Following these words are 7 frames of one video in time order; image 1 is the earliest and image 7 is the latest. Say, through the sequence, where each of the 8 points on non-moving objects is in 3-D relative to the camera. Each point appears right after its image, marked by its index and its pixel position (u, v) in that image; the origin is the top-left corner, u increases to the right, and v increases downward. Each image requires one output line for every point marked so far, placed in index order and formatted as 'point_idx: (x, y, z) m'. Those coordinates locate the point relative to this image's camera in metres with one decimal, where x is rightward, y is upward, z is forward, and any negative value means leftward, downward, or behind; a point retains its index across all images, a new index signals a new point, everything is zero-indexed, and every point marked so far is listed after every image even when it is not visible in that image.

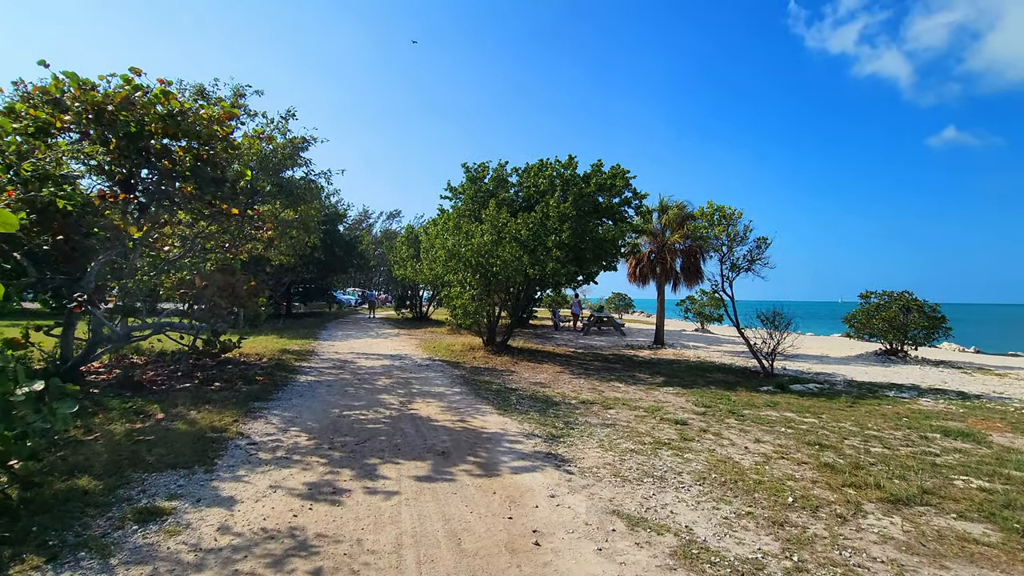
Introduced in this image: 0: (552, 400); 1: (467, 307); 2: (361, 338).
0: (+0.7, -1.8, +8.6) m
1: (-1.2, -0.5, +13.6) m
2: (-5.5, -1.8, +19.3) m
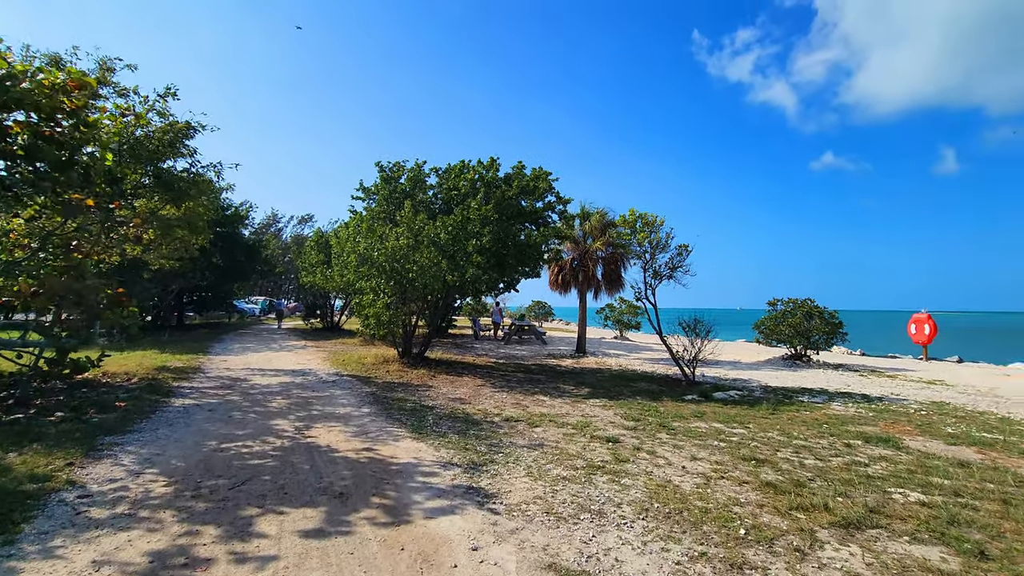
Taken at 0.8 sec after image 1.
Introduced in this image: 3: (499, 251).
0: (-0.6, -1.9, +7.8) m
1: (-3.1, -0.7, +12.5) m
2: (-8.3, -2.1, +17.4) m
3: (-0.3, +0.9, +12.8) m
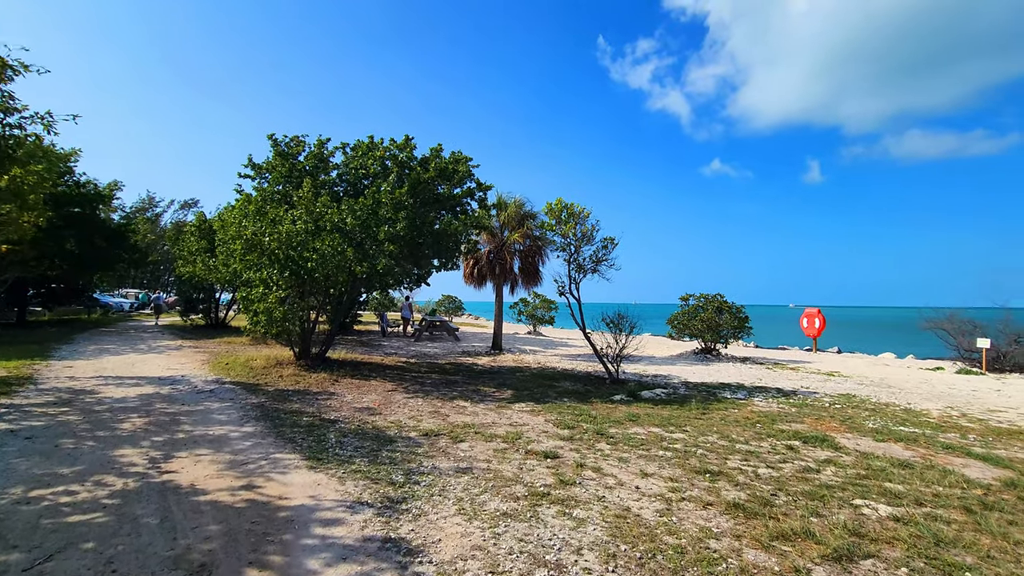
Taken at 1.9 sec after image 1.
0: (-1.6, -1.8, +6.6) m
1: (-4.9, -0.5, +10.8) m
2: (-10.9, -1.8, +14.7) m
3: (-2.1, +1.1, +11.5) m
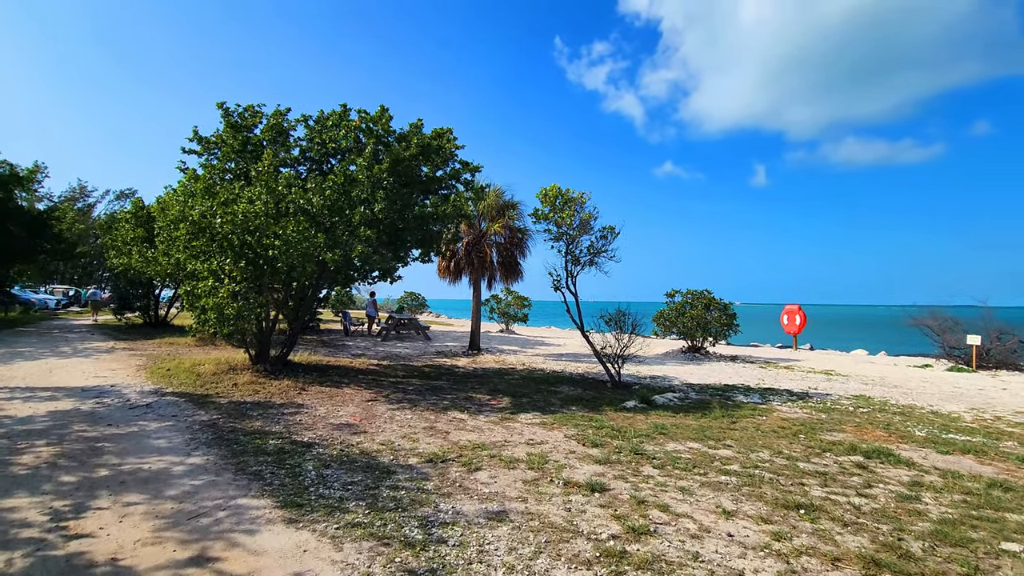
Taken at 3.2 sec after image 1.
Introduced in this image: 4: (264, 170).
0: (-1.3, -1.7, +5.2) m
1: (-5.0, -0.4, +9.1) m
2: (-11.3, -1.7, +12.5) m
3: (-2.2, +1.2, +10.0) m
4: (-4.5, +2.2, +9.6) m
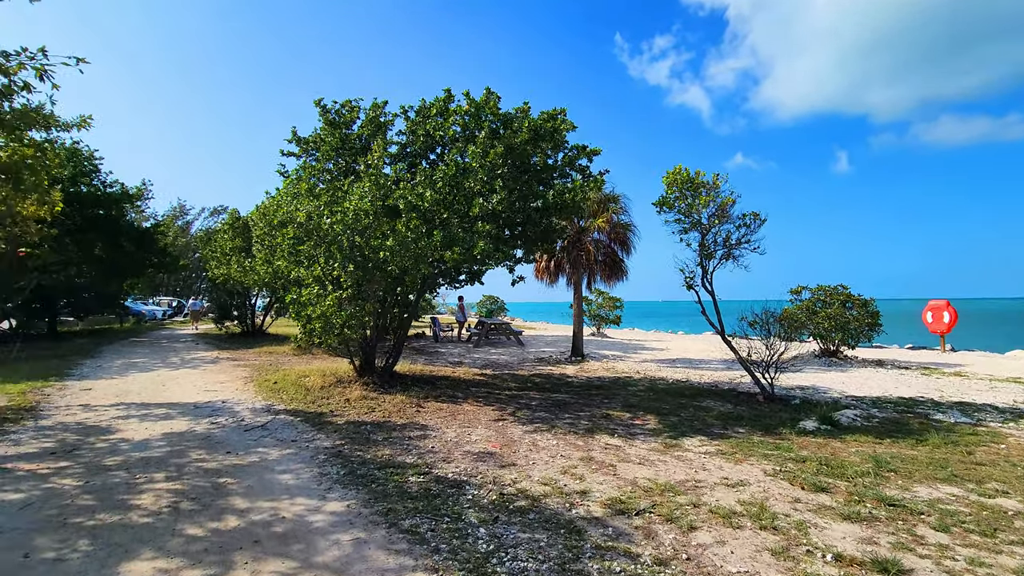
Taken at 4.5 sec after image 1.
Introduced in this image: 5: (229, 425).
0: (+0.3, -1.7, +4.0) m
1: (-2.8, -0.5, +8.4) m
2: (-8.6, -1.9, +12.6) m
3: (0.0, +1.1, +9.0) m
4: (-2.4, +2.1, +8.8) m
5: (-3.7, -1.8, +6.8) m
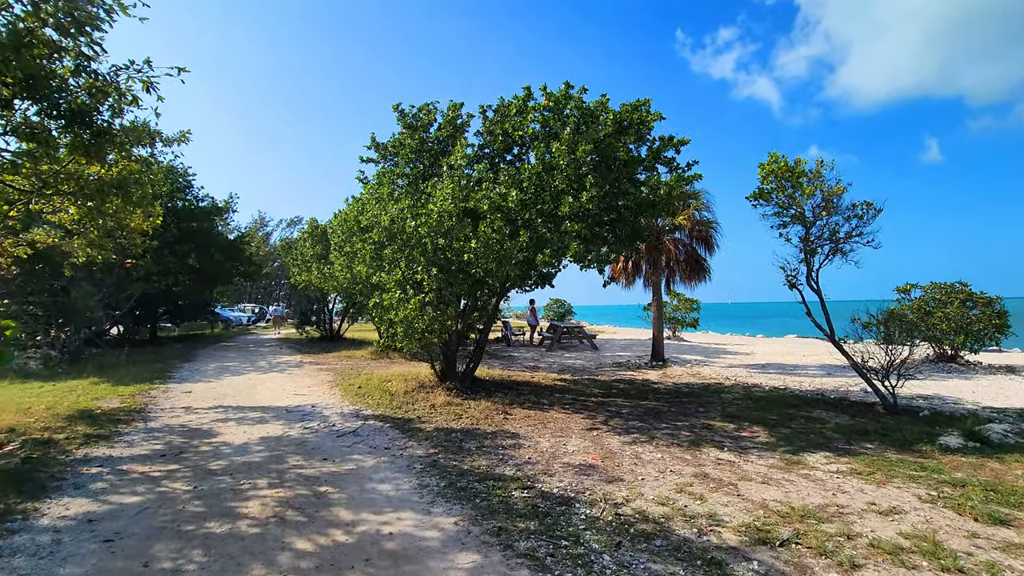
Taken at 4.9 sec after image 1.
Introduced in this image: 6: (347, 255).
0: (+1.2, -1.7, +3.6) m
1: (-1.5, -0.5, +8.3) m
2: (-6.7, -2.1, +13.1) m
3: (+1.3, +1.1, +8.5) m
4: (-1.0, +2.0, +8.7) m
5: (-2.5, -1.8, +6.8) m
6: (-3.9, +0.8, +12.3) m
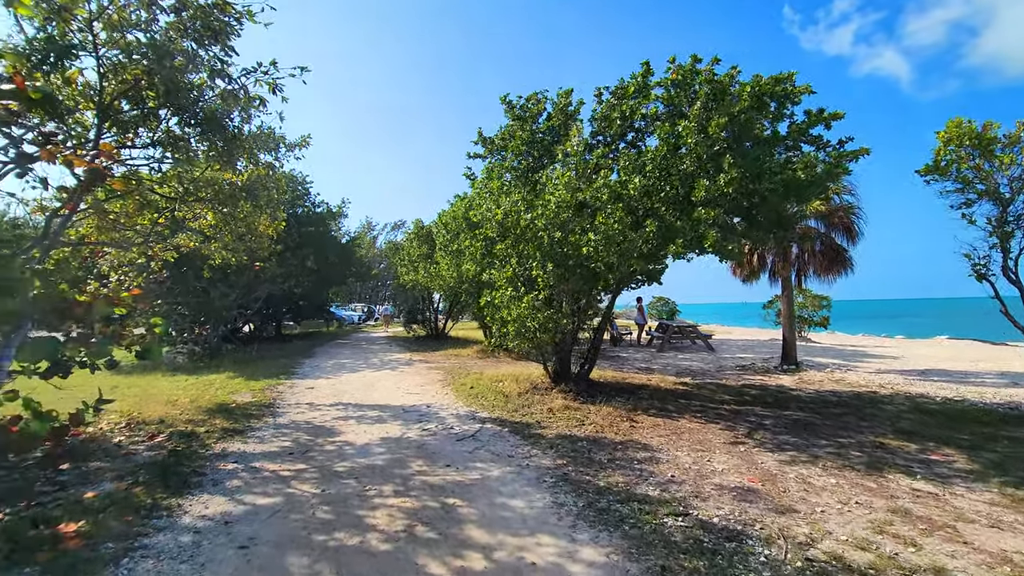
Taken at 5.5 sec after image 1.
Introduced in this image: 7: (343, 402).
0: (+2.1, -1.7, +2.7) m
1: (+0.3, -0.5, +7.8) m
2: (-3.9, -2.1, +13.5) m
3: (+3.1, +1.2, +7.6) m
4: (+0.8, +2.1, +8.1) m
5: (-0.9, -1.8, +6.5) m
6: (-1.3, +0.8, +12.2) m
7: (-2.8, -1.9, +8.8) m
